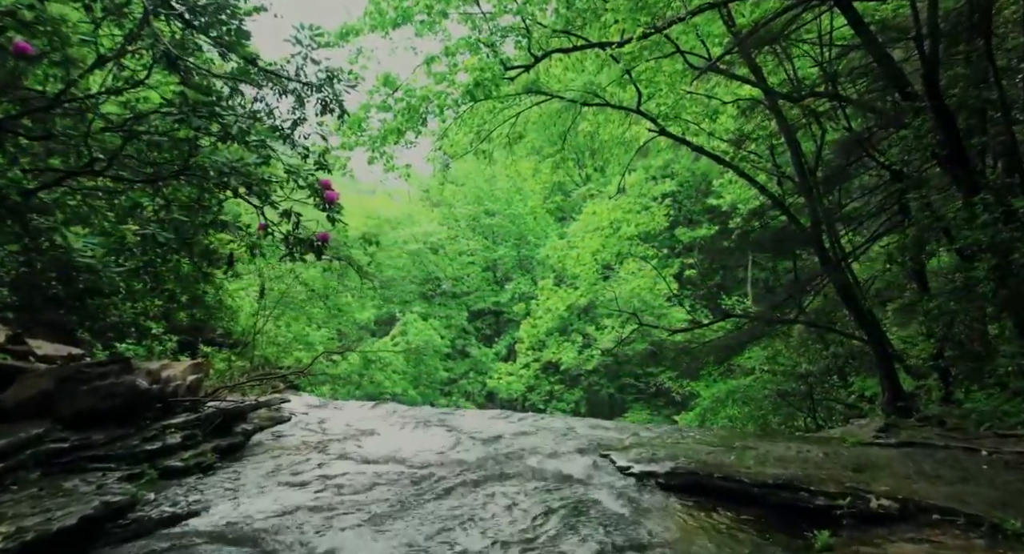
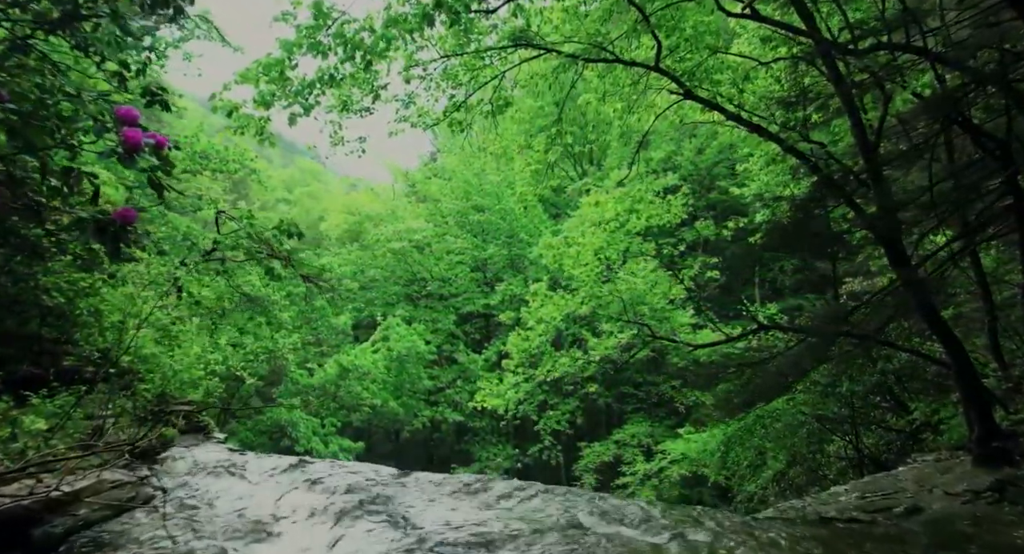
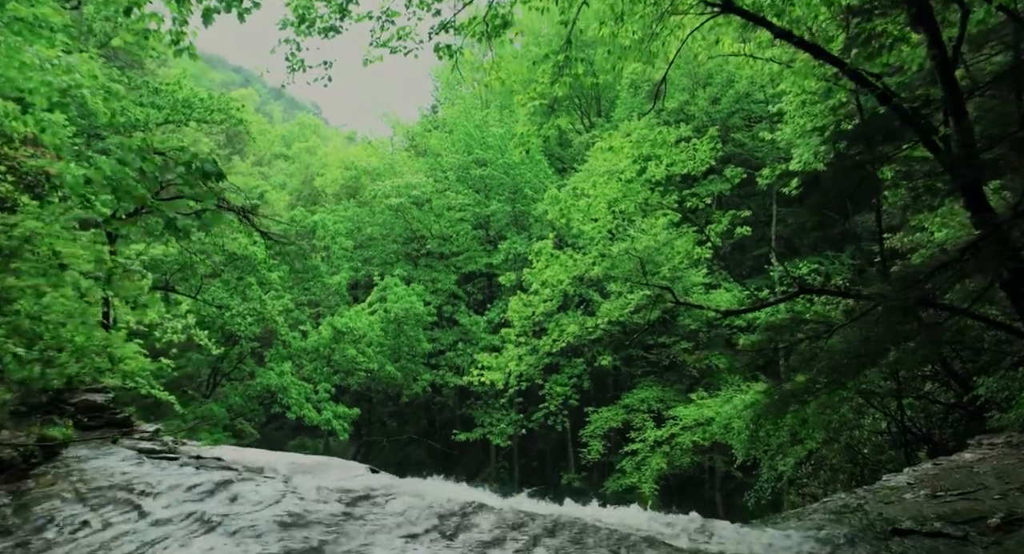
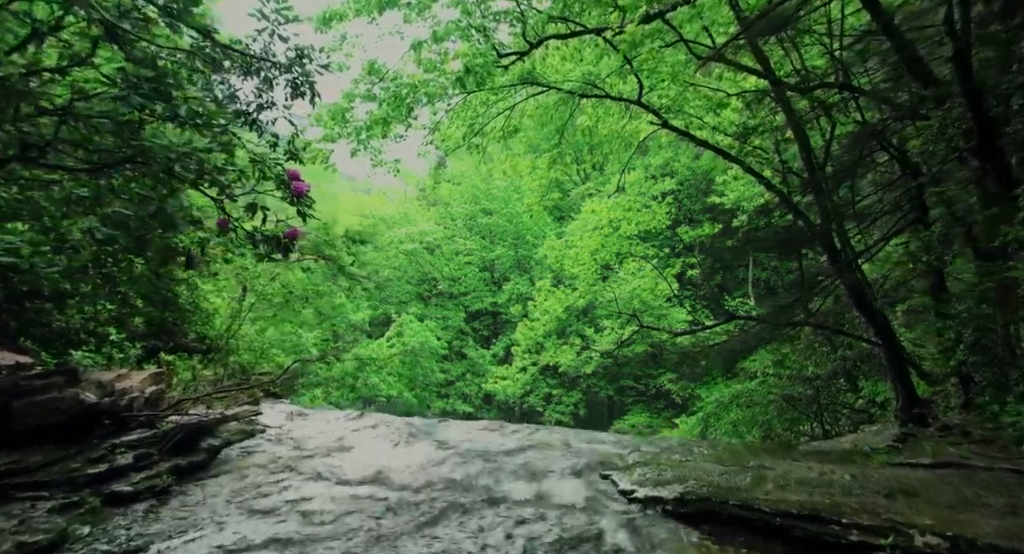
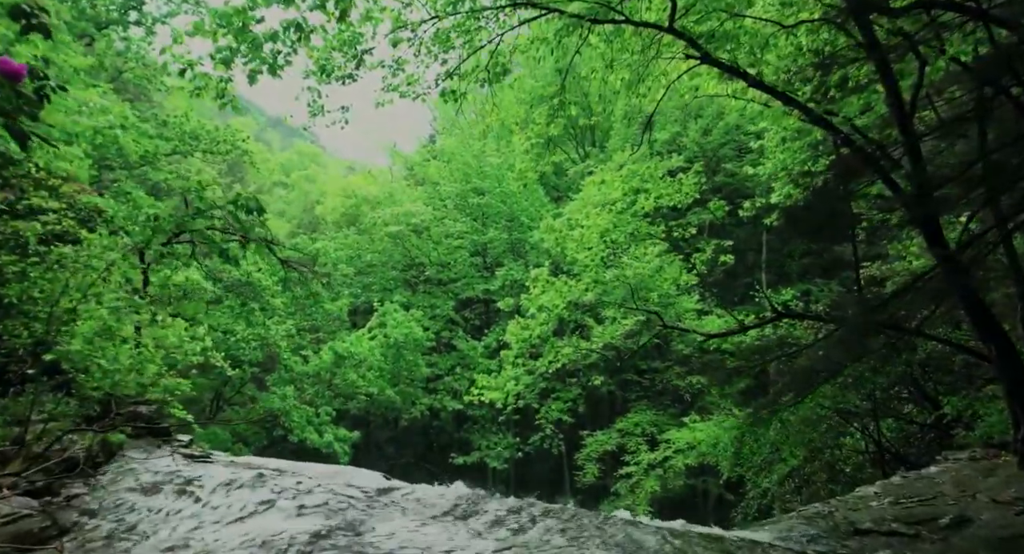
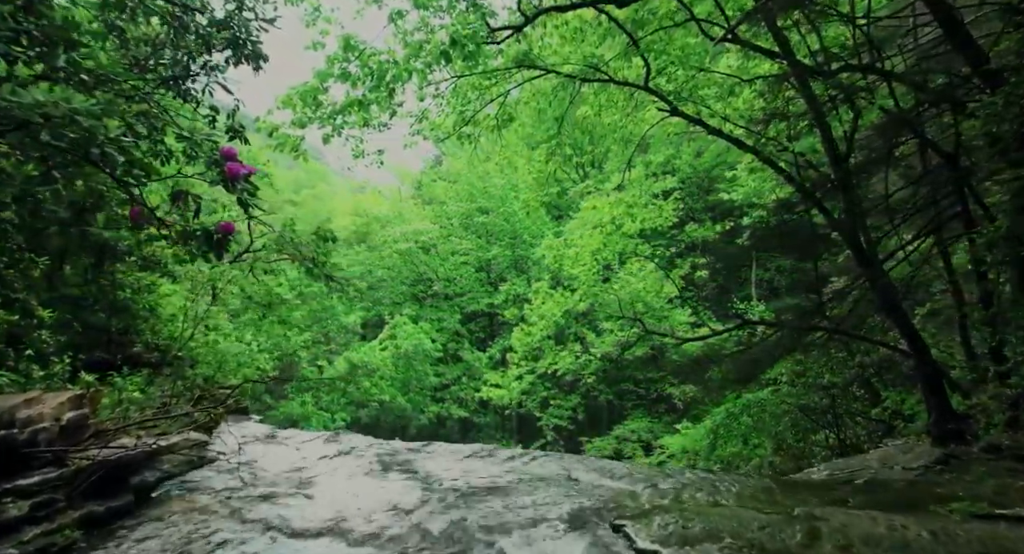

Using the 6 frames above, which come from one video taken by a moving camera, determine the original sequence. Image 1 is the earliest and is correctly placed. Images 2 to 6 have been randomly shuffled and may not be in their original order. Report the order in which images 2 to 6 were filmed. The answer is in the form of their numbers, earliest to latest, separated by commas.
4, 6, 2, 5, 3
